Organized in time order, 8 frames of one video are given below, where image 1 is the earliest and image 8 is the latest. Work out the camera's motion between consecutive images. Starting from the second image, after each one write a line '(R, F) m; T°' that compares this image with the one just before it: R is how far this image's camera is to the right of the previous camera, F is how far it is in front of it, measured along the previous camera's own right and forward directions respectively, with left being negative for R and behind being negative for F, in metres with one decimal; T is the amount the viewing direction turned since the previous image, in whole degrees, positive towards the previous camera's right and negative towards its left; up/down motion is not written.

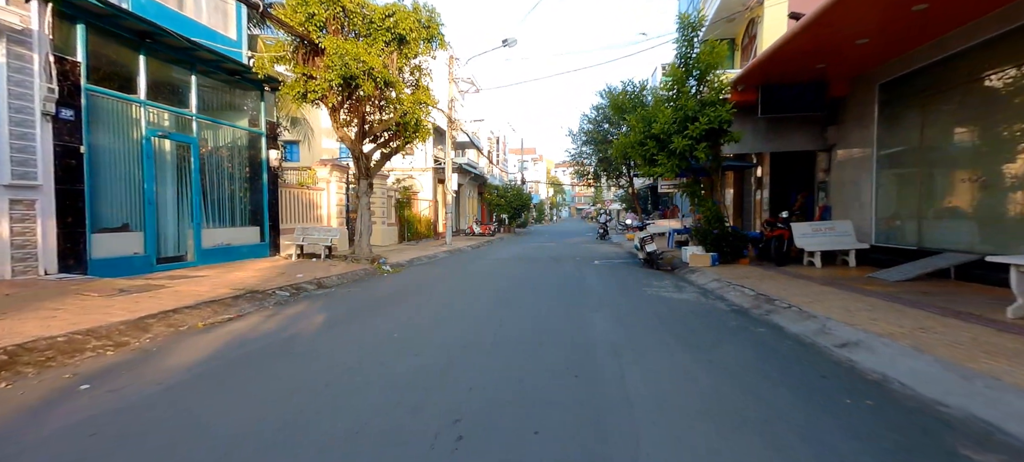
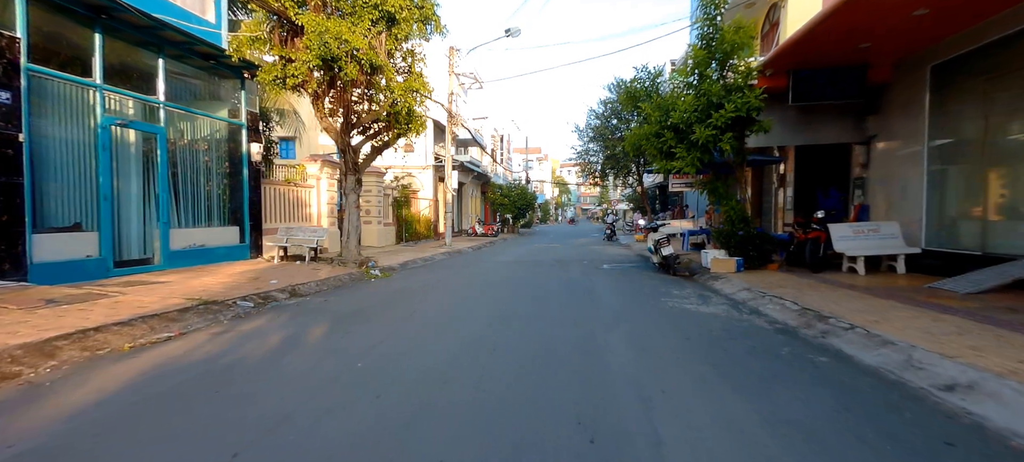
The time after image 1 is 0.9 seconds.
(+0.1, +1.2) m; -1°
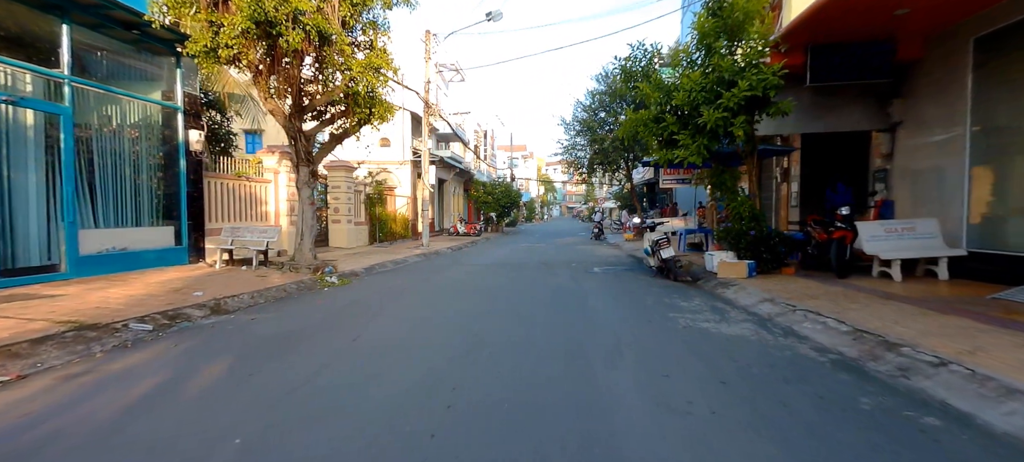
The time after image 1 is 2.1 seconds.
(+0.2, +1.5) m; +2°
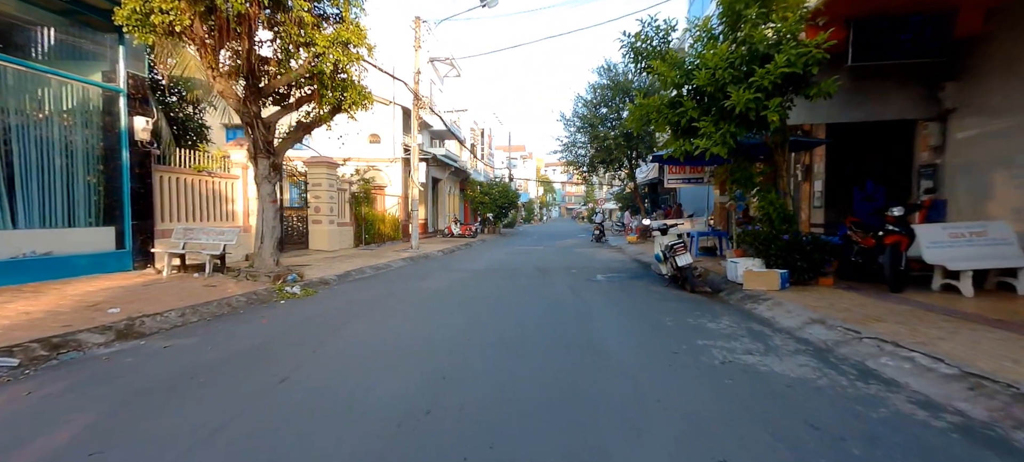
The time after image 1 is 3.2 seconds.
(+0.2, +1.4) m; 0°
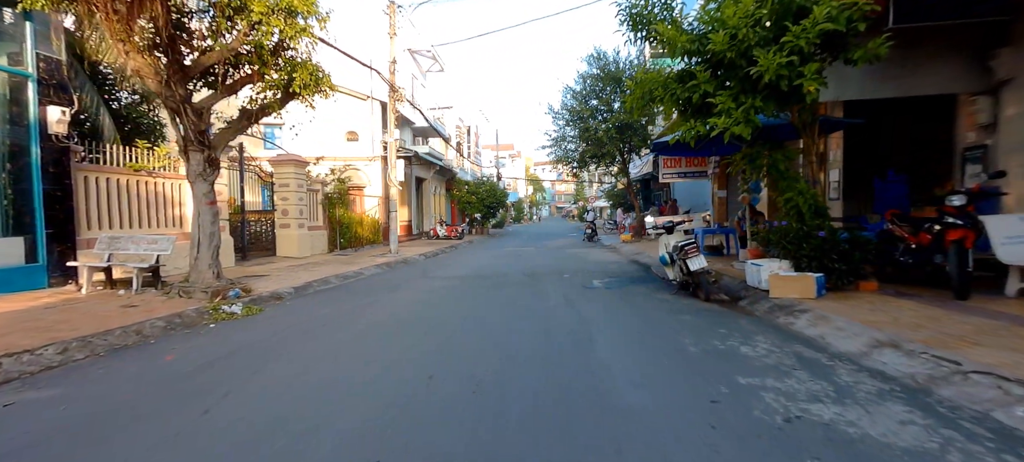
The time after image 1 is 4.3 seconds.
(+0.1, +1.4) m; +1°
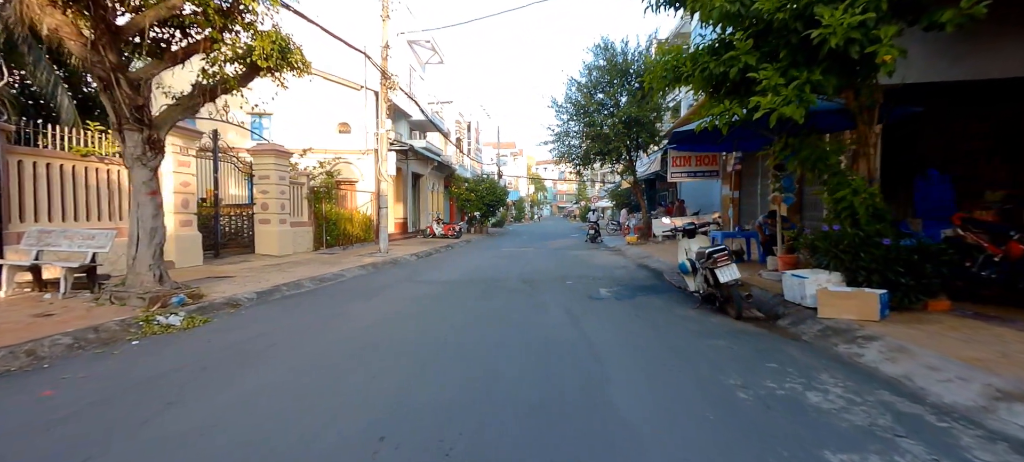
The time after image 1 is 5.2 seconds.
(+0.1, +1.2) m; 0°
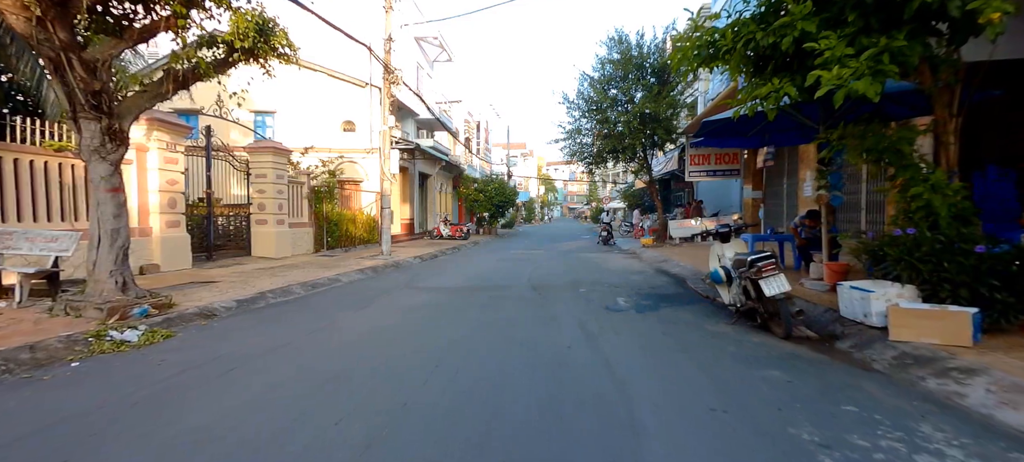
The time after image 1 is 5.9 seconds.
(+0.1, +0.9) m; -1°
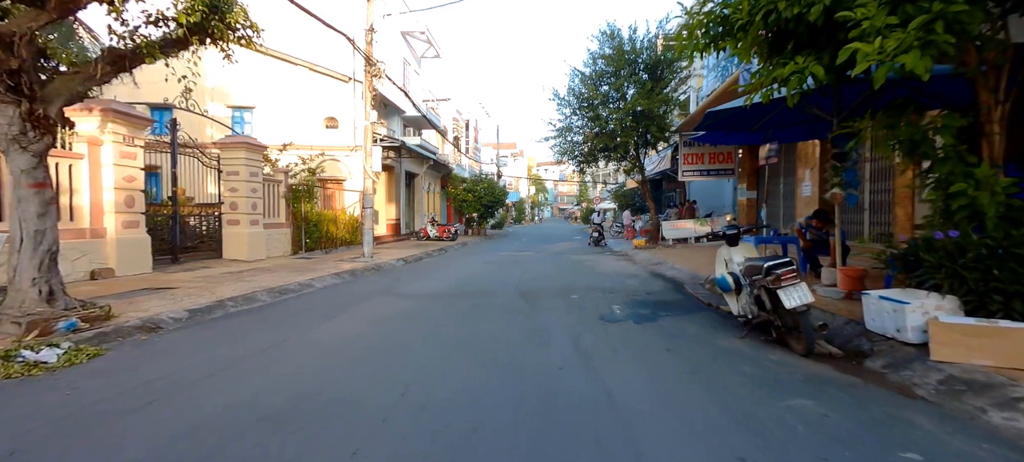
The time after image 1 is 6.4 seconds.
(+0.1, +0.7) m; +1°
